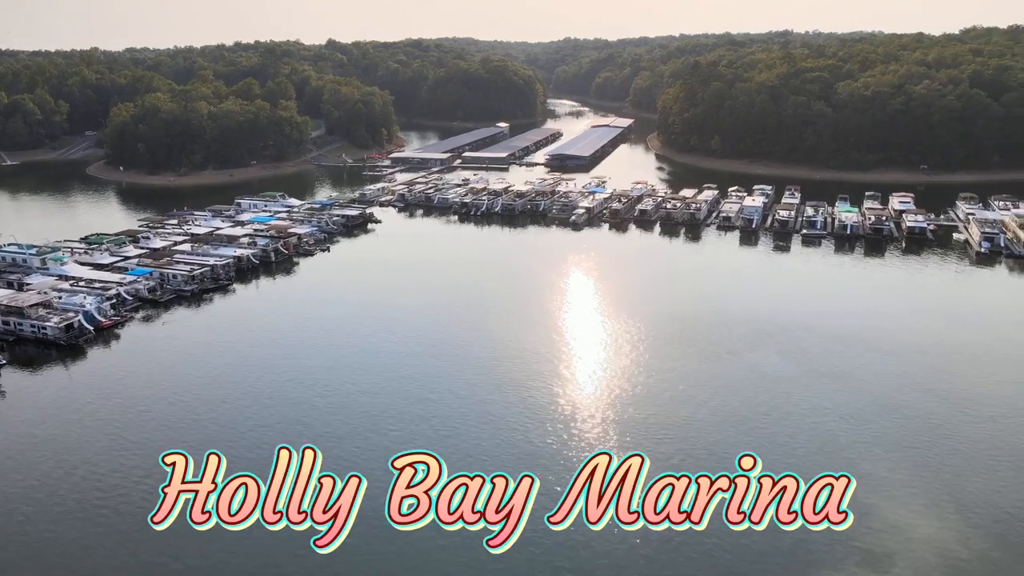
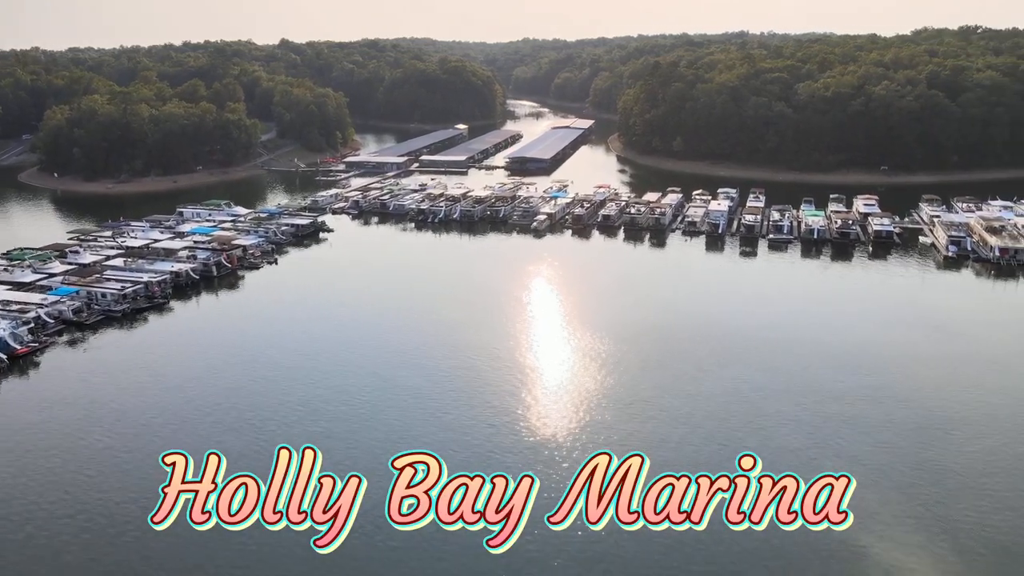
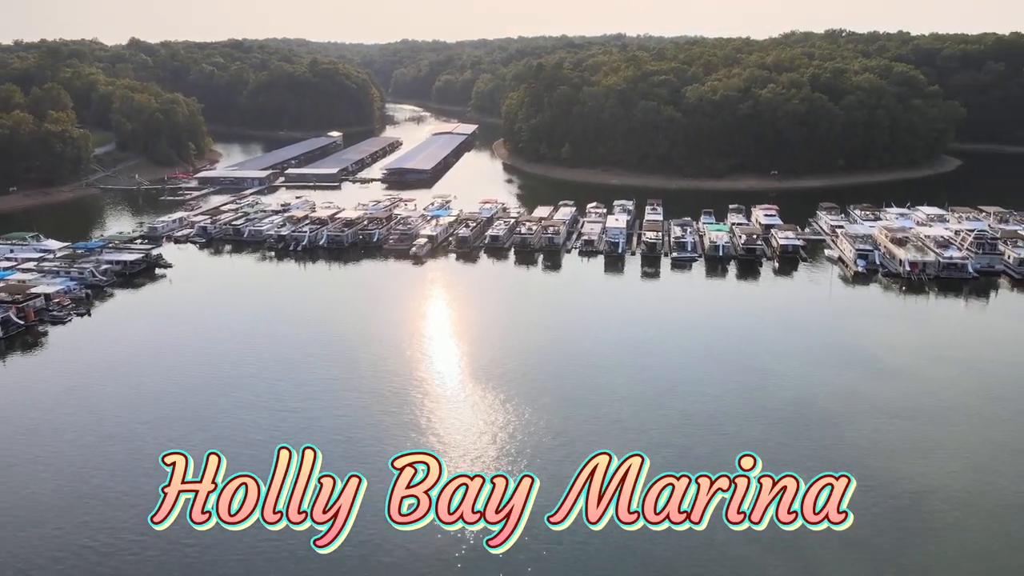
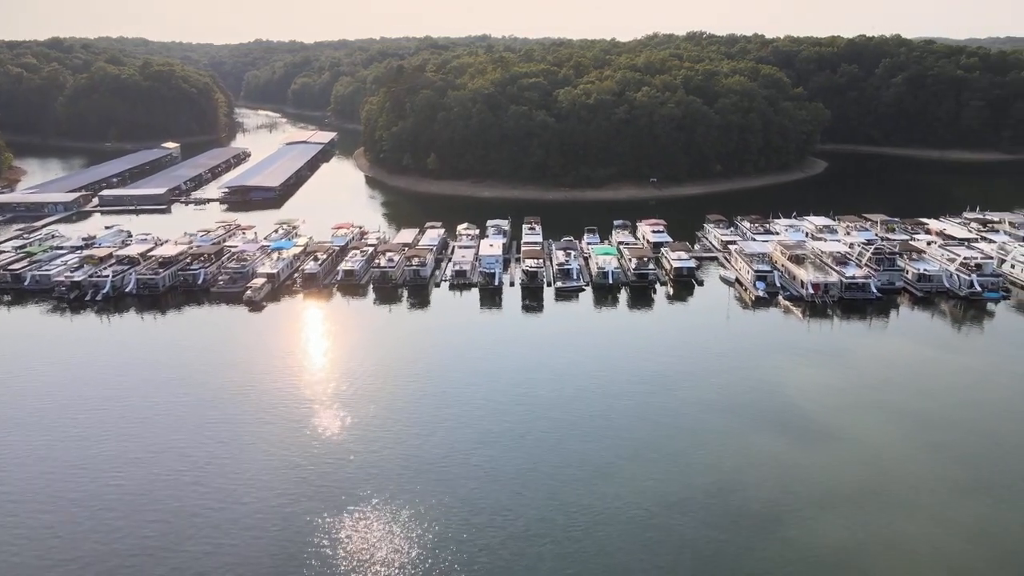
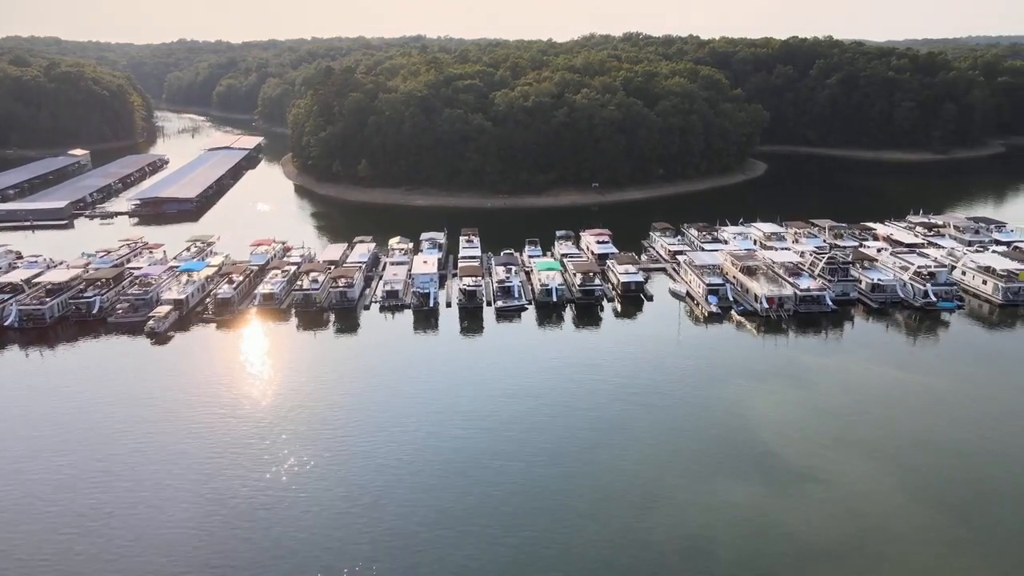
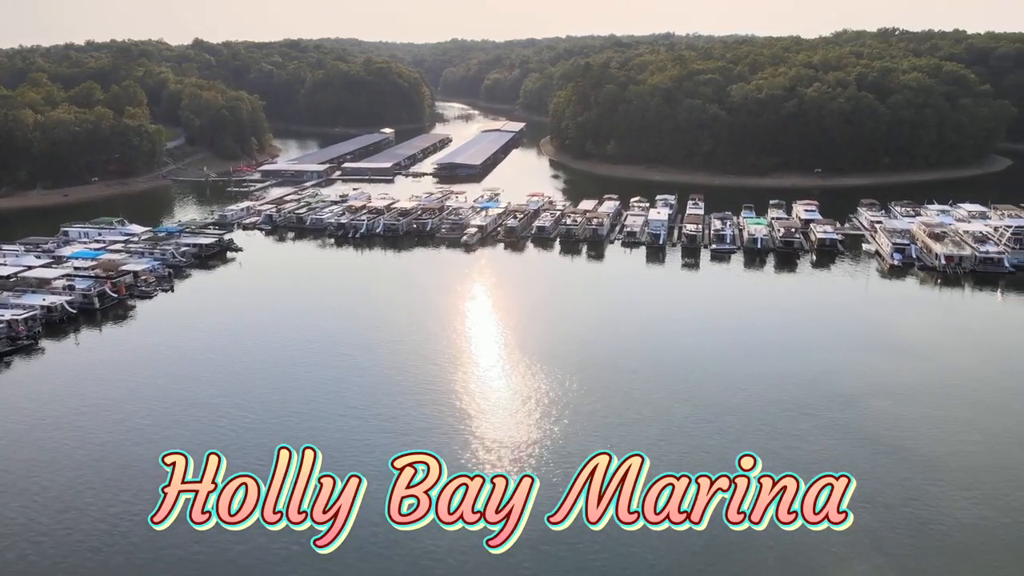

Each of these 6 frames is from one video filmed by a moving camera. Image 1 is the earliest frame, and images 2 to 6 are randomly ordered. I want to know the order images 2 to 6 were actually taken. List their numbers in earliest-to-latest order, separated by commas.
2, 6, 3, 4, 5
